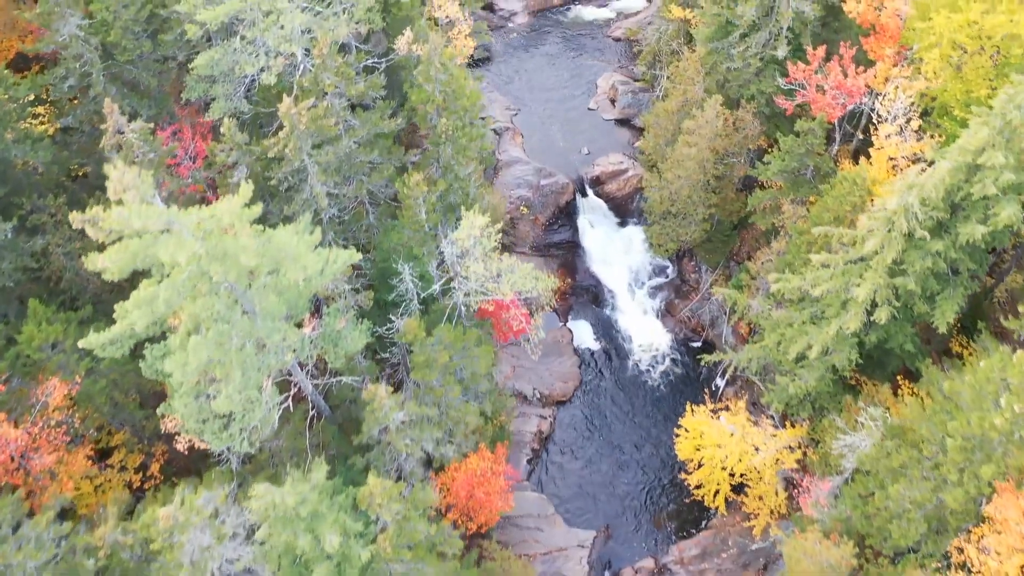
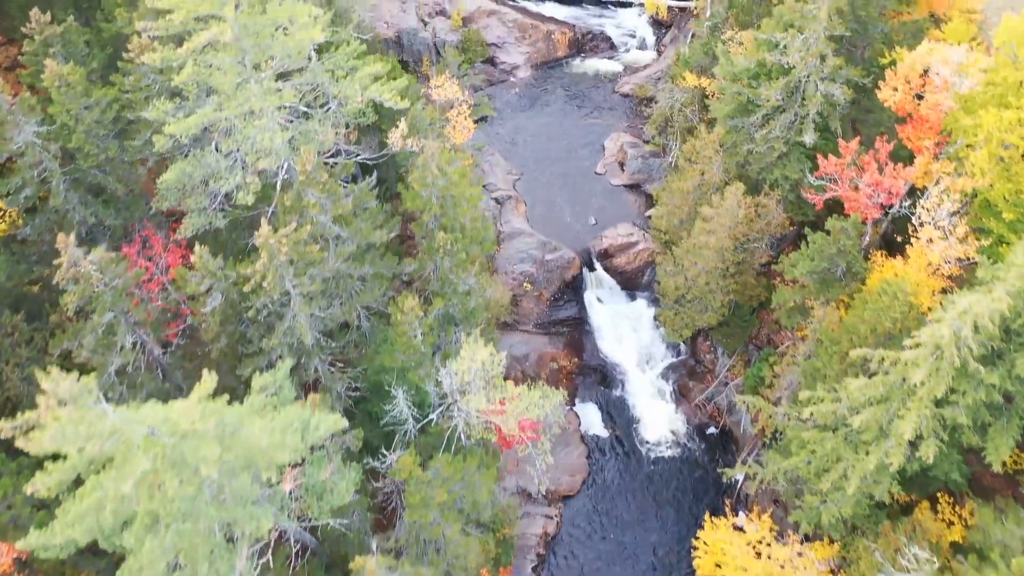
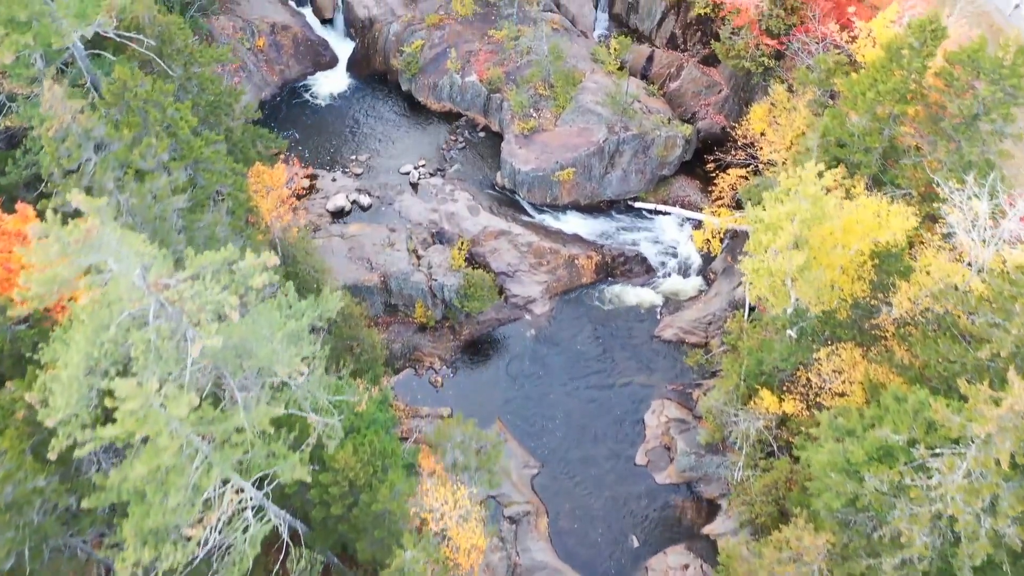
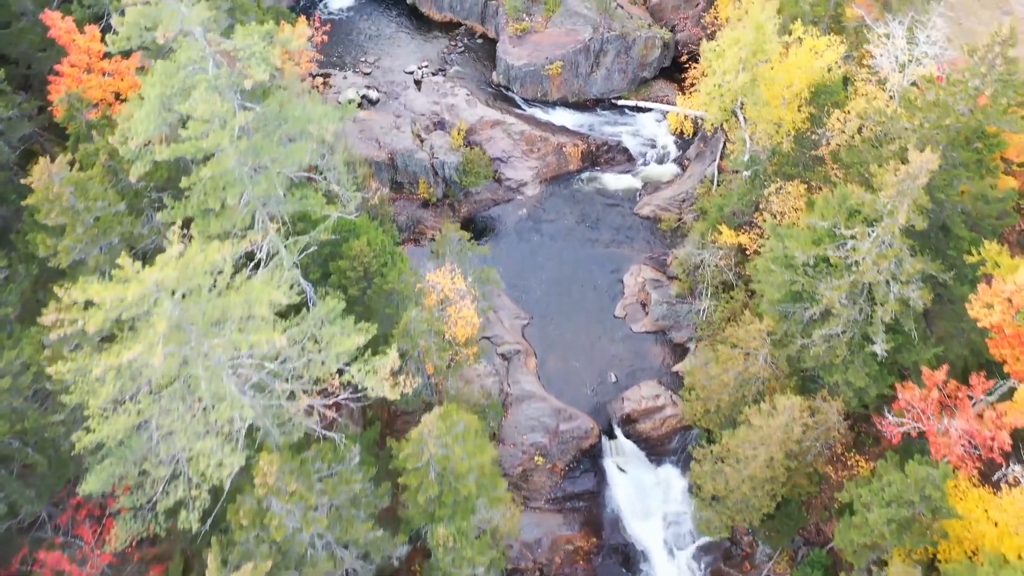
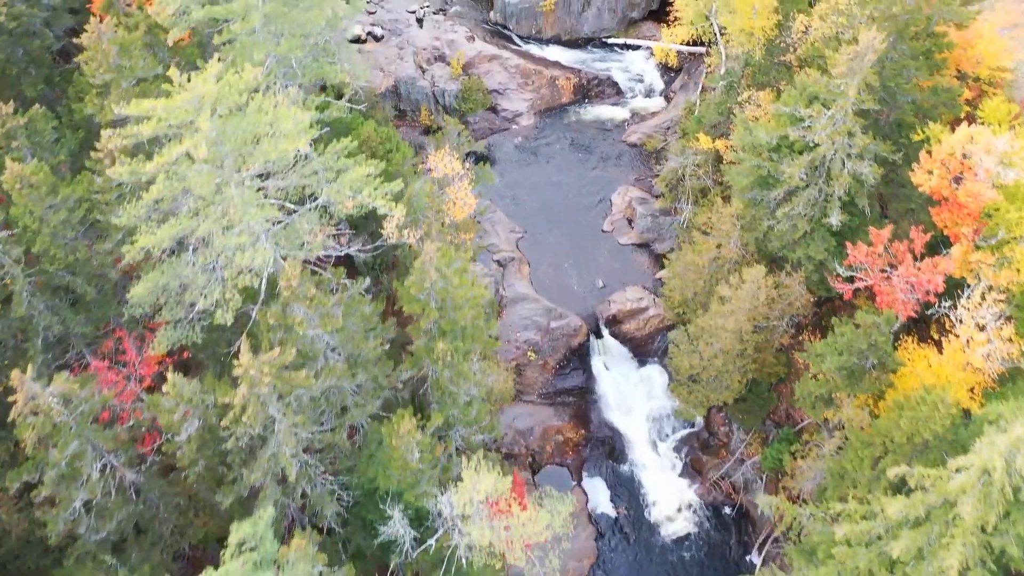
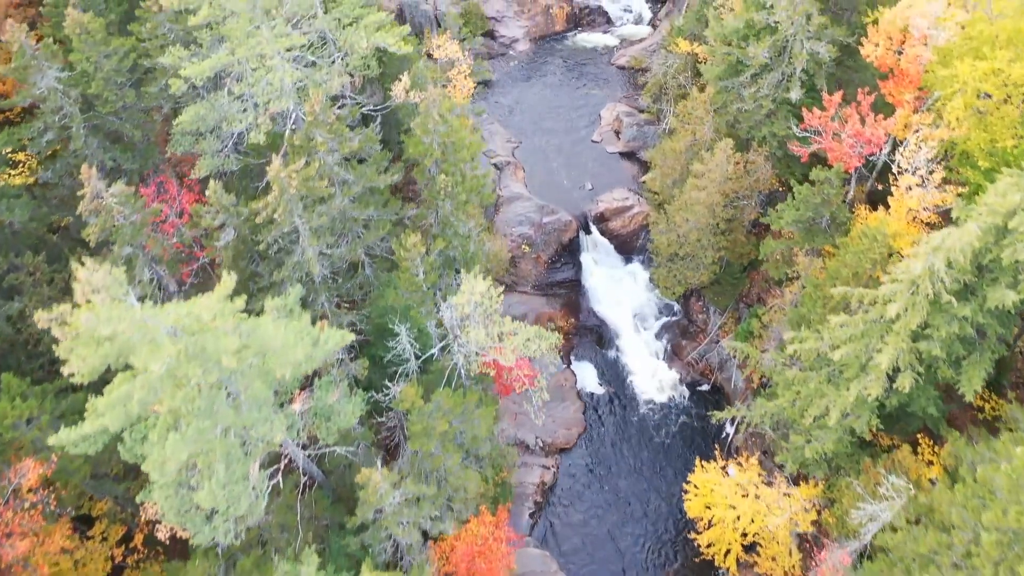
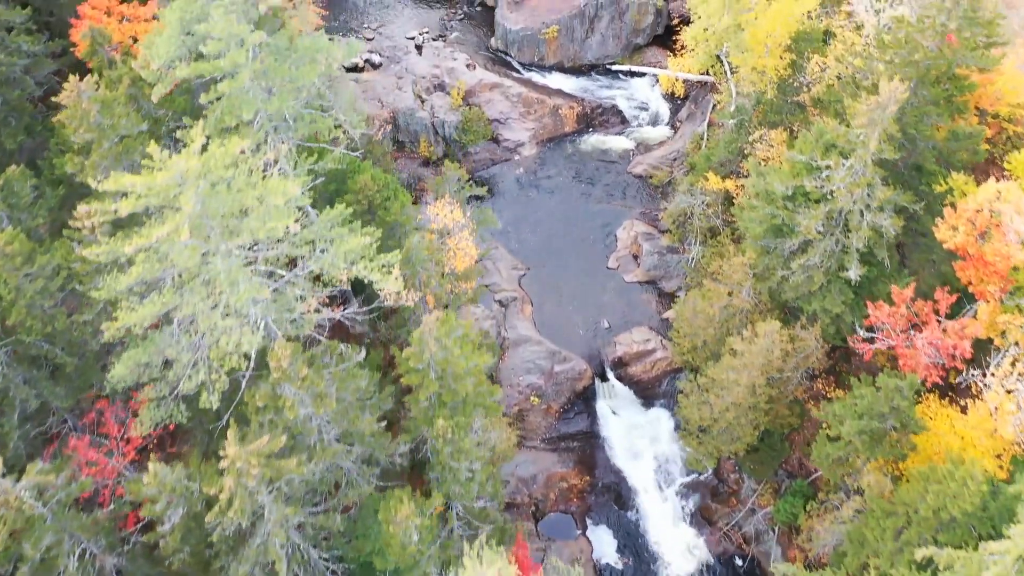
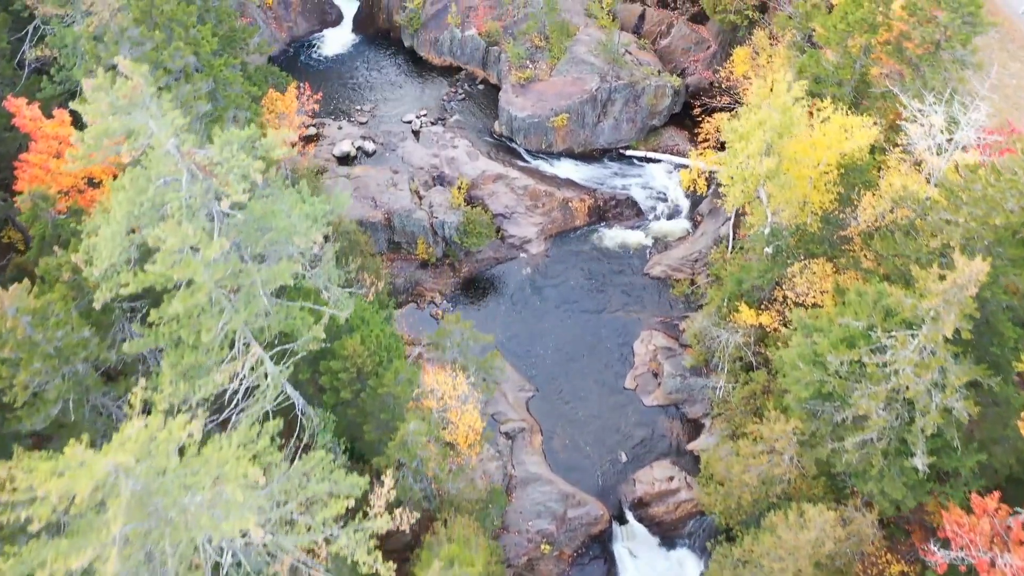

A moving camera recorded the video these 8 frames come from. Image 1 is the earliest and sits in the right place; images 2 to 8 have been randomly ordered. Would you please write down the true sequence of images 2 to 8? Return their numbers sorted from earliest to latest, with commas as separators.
6, 2, 5, 7, 4, 8, 3
